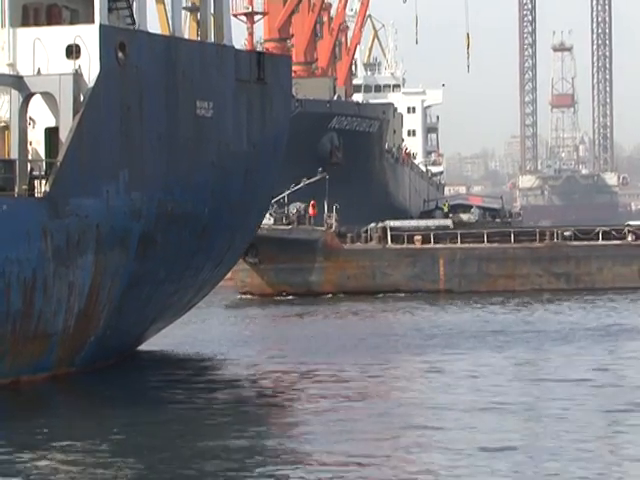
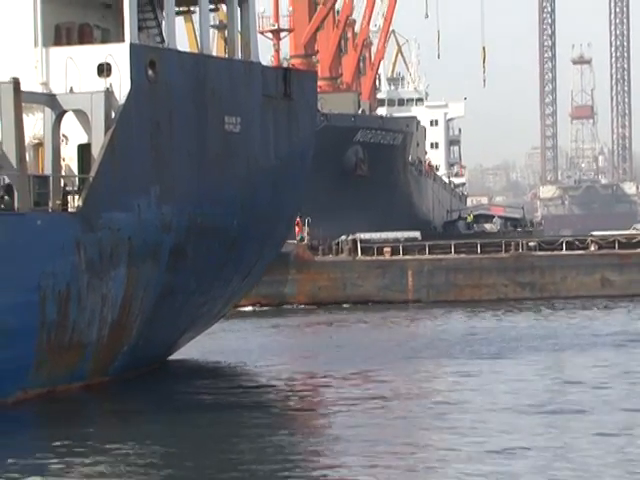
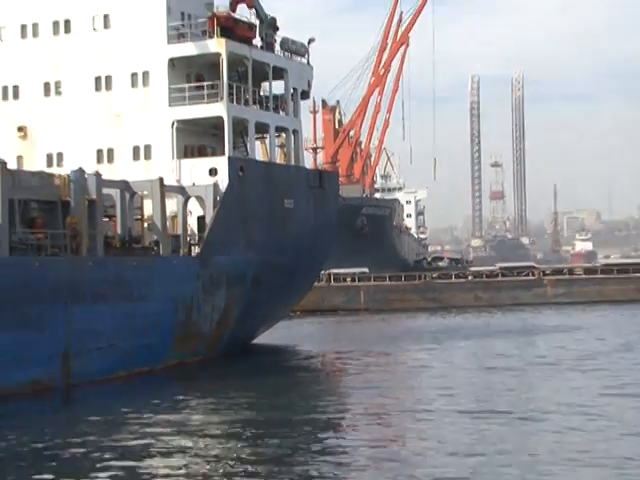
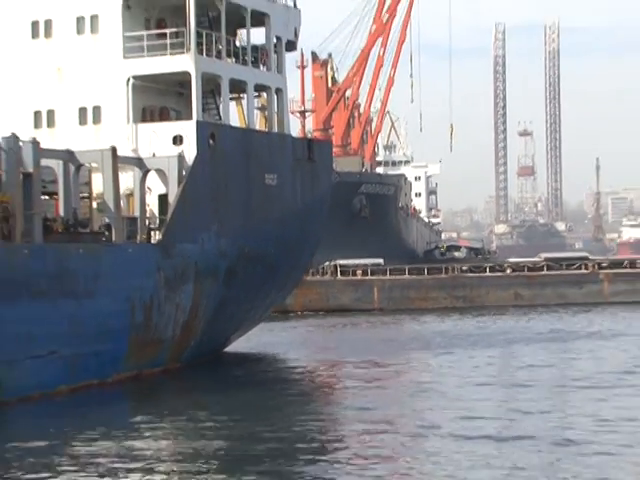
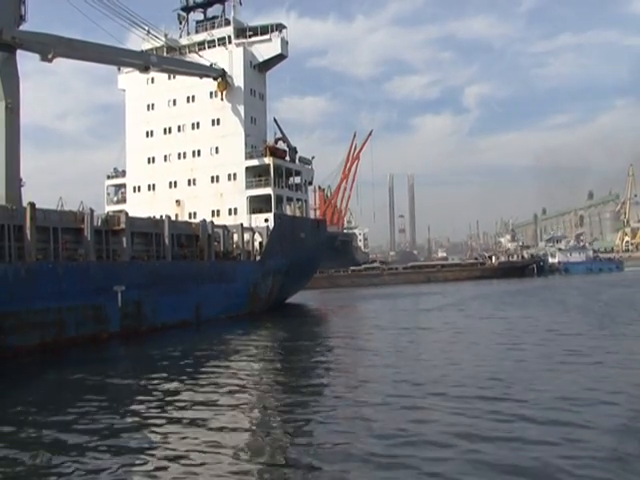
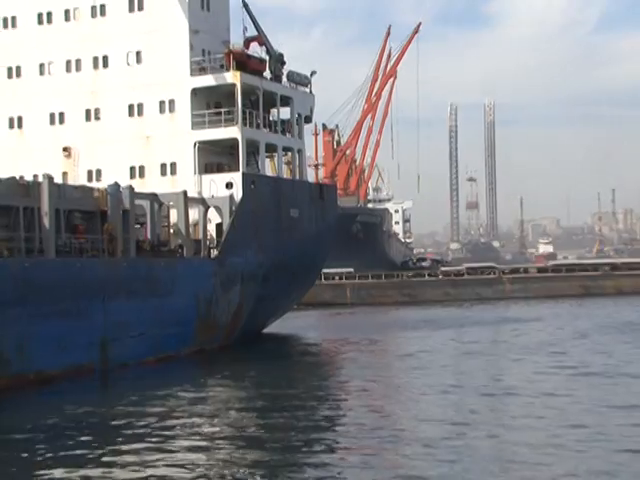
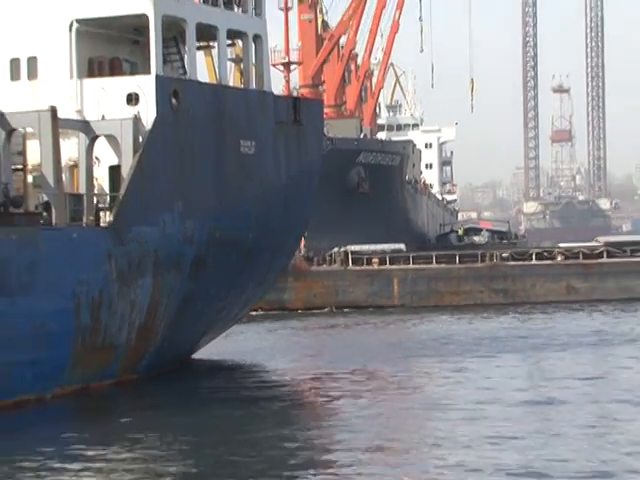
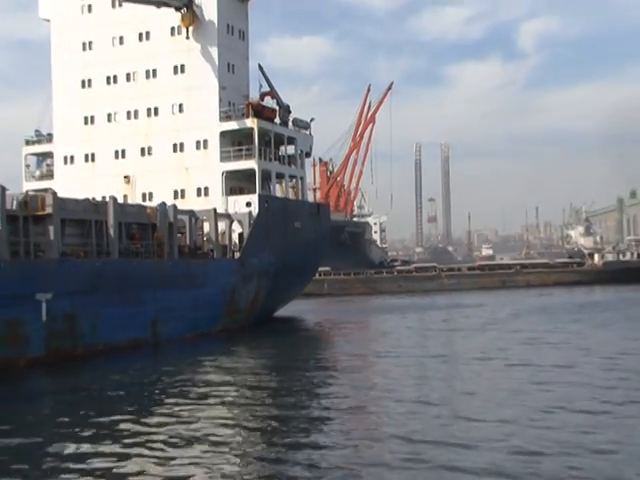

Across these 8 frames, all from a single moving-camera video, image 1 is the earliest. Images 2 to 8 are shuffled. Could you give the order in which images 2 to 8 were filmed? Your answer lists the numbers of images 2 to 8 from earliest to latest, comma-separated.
2, 7, 4, 3, 6, 8, 5
